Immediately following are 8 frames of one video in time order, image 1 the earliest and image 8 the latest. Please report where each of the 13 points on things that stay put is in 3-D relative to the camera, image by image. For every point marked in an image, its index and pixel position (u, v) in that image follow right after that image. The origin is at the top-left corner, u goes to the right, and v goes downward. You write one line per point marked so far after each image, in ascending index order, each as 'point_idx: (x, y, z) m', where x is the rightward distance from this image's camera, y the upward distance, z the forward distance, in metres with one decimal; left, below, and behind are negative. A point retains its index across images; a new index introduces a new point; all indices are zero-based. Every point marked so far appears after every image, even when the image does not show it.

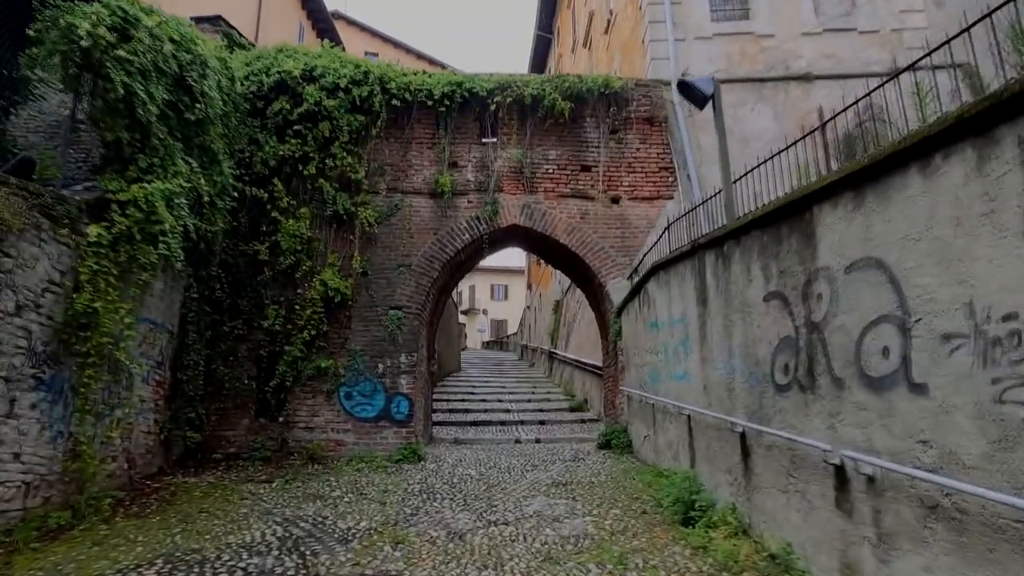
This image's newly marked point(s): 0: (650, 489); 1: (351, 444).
0: (+1.2, -1.7, +5.5) m
1: (-2.0, -1.9, +7.7) m
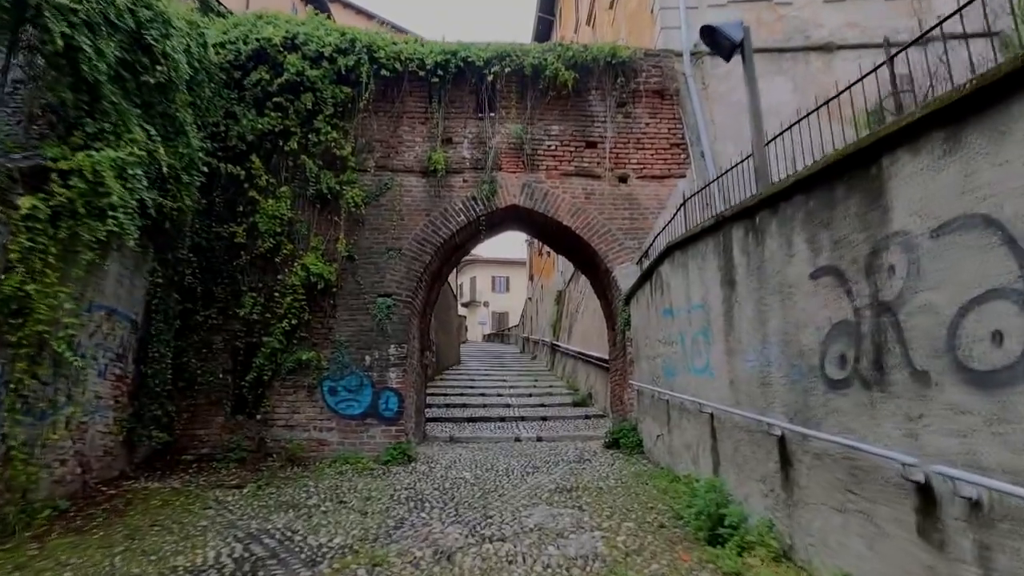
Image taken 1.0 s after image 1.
0: (+1.2, -1.6, +4.9) m
1: (-2.0, -1.8, +7.1) m
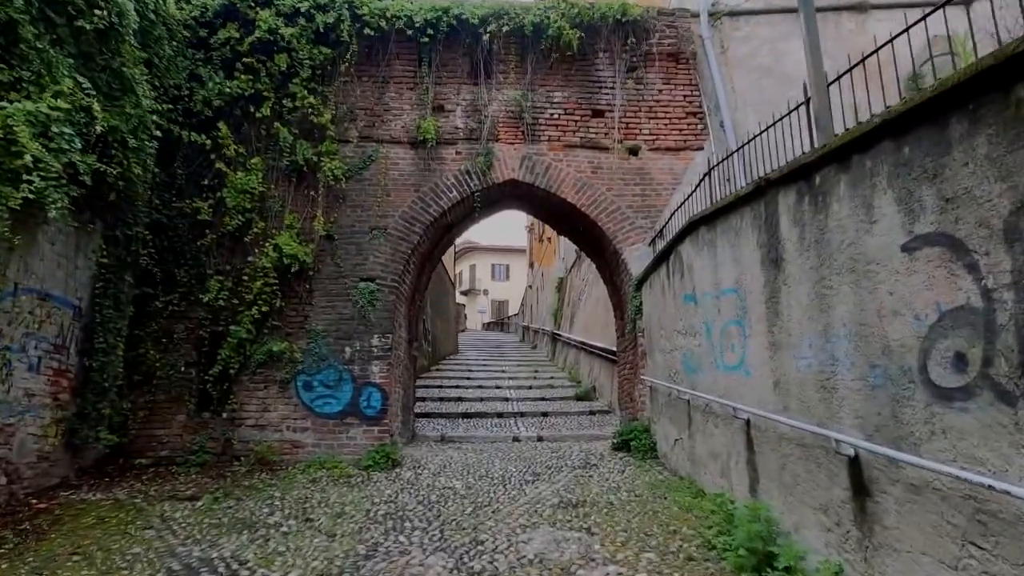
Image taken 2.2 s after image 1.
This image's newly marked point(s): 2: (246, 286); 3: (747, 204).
0: (+1.2, -1.5, +4.1) m
1: (-2.0, -1.6, +6.3) m
2: (-2.7, 0.0, +6.4) m
3: (+1.5, +0.5, +4.0) m
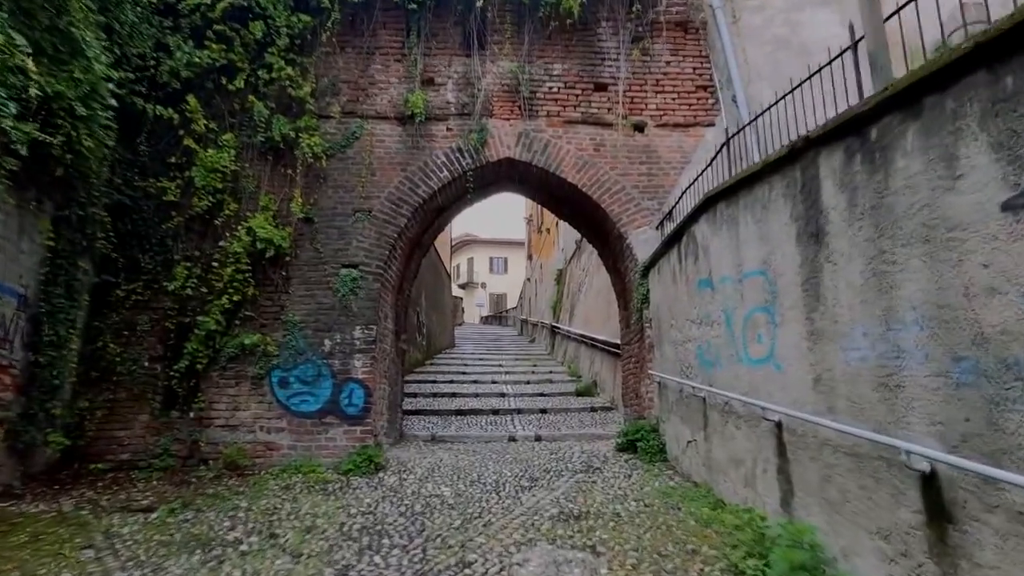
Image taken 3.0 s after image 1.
0: (+1.1, -1.4, +3.5) m
1: (-2.1, -1.5, +5.8) m
2: (-2.7, +0.1, +5.8) m
3: (+1.4, +0.6, +3.4) m
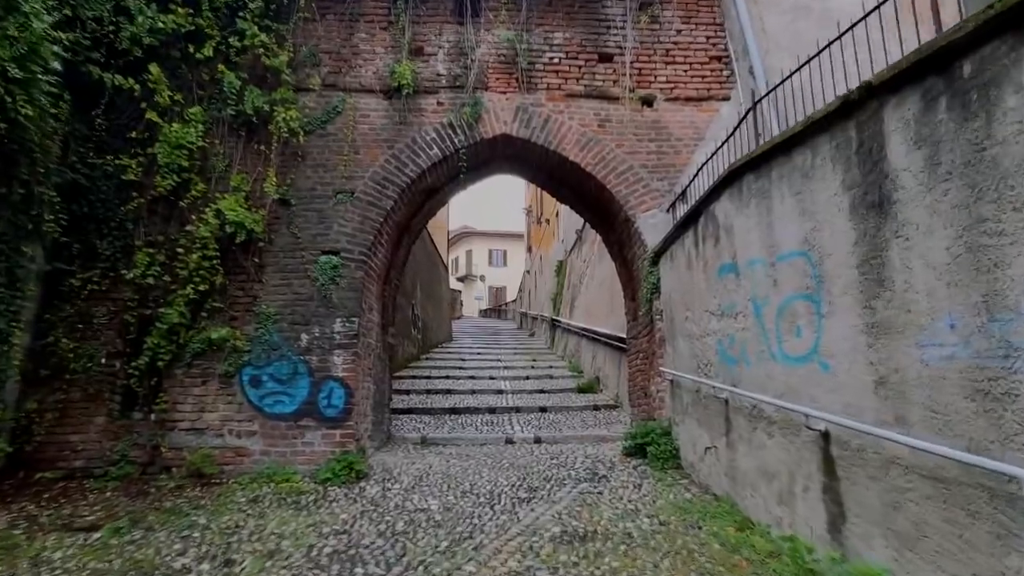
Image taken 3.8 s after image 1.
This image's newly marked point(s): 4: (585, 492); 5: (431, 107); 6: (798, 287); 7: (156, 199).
0: (+1.1, -1.3, +3.0) m
1: (-2.1, -1.4, +5.2) m
2: (-2.7, +0.2, +5.3) m
3: (+1.4, +0.7, +2.8) m
4: (+0.5, -1.4, +4.5) m
5: (-0.8, +1.8, +6.2) m
6: (+1.4, 0.0, +3.0) m
7: (-3.0, +0.8, +5.4) m
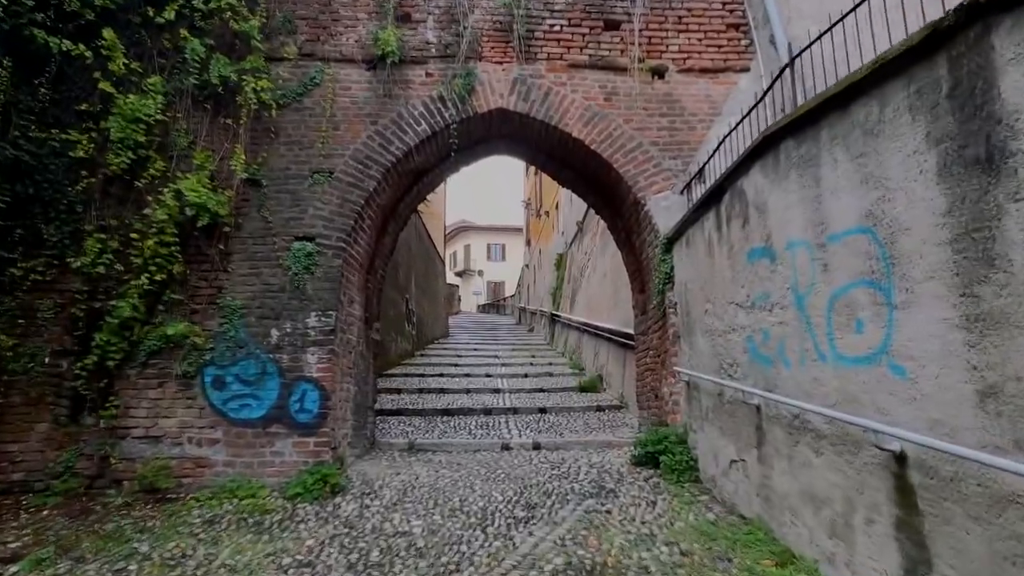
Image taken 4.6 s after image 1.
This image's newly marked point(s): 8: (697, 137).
0: (+1.1, -1.2, +2.4) m
1: (-2.1, -1.3, +4.6) m
2: (-2.8, +0.3, +4.7) m
3: (+1.4, +0.8, +2.3) m
4: (+0.5, -1.4, +3.9) m
5: (-0.8, +1.8, +5.6) m
6: (+1.3, +0.1, +2.5) m
7: (-3.1, +0.8, +4.8) m
8: (+1.6, +1.3, +5.6) m
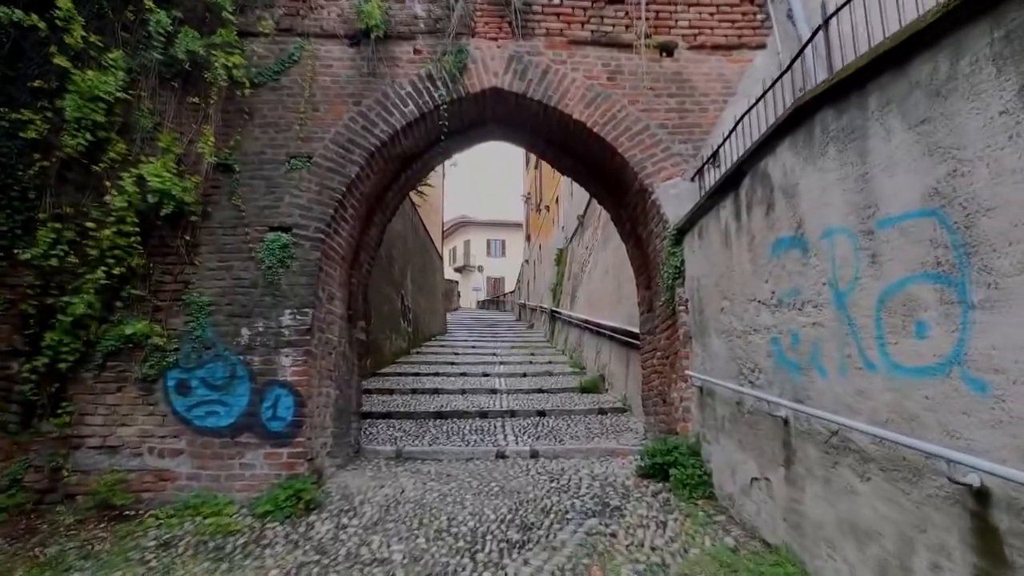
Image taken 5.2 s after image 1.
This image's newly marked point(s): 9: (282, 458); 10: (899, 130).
0: (+1.0, -1.2, +2.0) m
1: (-2.2, -1.3, +4.2) m
2: (-2.8, +0.3, +4.3) m
3: (+1.3, +0.8, +1.8) m
4: (+0.4, -1.3, +3.5) m
5: (-0.8, +1.9, +5.1) m
6: (+1.3, +0.1, +2.0) m
7: (-3.1, +0.9, +4.3) m
8: (+1.6, +1.4, +5.1) m
9: (-1.5, -1.1, +4.3) m
10: (+1.3, +0.5, +2.2) m
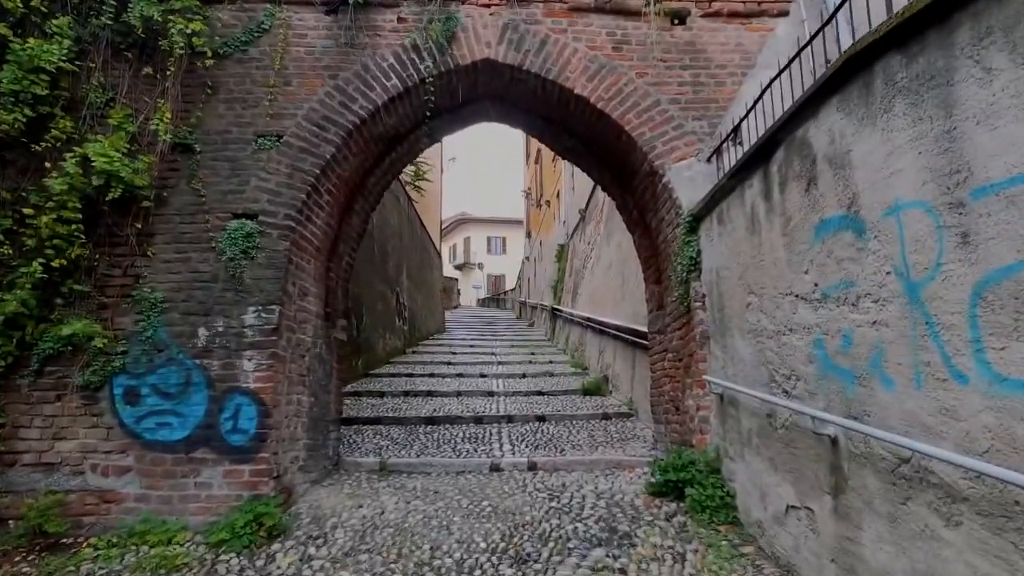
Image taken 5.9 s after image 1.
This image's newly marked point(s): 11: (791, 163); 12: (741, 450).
0: (+1.0, -1.2, +1.5) m
1: (-2.2, -1.2, +3.7) m
2: (-2.8, +0.4, +3.8) m
3: (+1.3, +0.8, +1.3) m
4: (+0.4, -1.3, +3.0) m
5: (-0.9, +1.9, +4.6) m
6: (+1.3, +0.1, +1.5) m
7: (-3.1, +0.9, +3.8) m
8: (+1.6, +1.4, +4.6) m
9: (-1.6, -1.1, +3.8) m
10: (+1.3, +0.6, +1.6) m
11: (+1.2, +0.5, +2.8) m
12: (+1.2, -0.8, +3.3) m
